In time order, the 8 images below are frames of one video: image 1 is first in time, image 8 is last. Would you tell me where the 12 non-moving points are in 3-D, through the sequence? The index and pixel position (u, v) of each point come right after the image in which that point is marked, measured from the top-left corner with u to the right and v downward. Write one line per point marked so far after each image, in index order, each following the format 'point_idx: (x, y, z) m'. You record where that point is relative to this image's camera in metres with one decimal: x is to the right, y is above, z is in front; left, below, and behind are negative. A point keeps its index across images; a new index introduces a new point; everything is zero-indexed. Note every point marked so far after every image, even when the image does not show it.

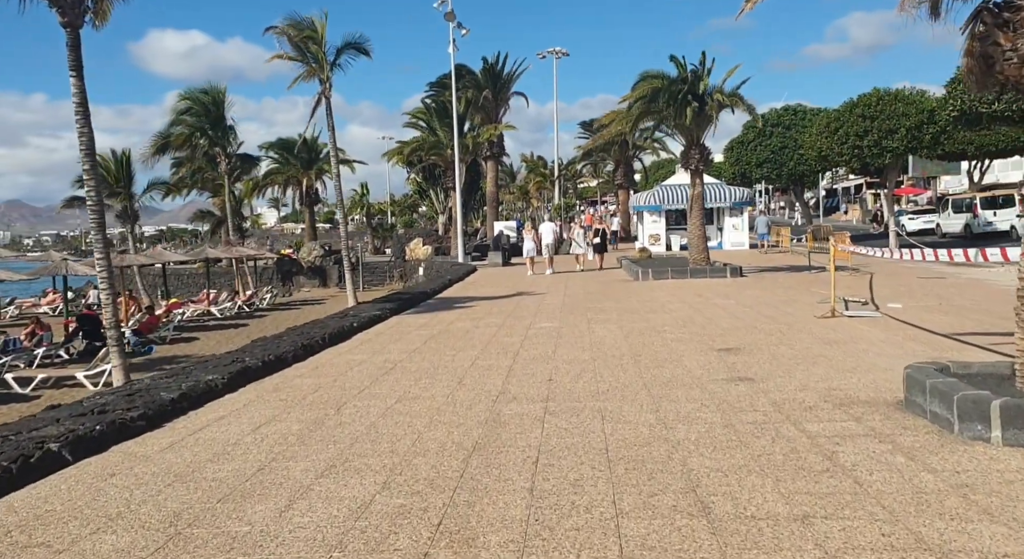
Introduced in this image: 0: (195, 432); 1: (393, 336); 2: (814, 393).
0: (-2.3, -1.1, +6.1) m
1: (-1.7, -0.8, +11.5) m
2: (+2.4, -0.9, +6.5) m
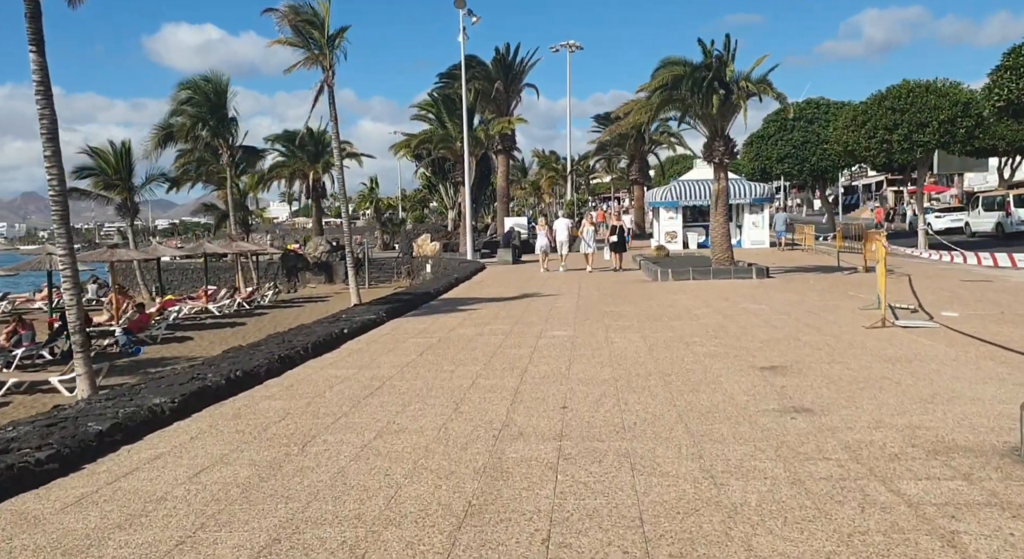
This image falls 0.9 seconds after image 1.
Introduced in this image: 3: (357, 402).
0: (-2.3, -1.2, +4.8) m
1: (-1.6, -0.8, +10.3) m
2: (+2.4, -1.0, +5.2) m
3: (-1.3, -1.0, +6.8) m
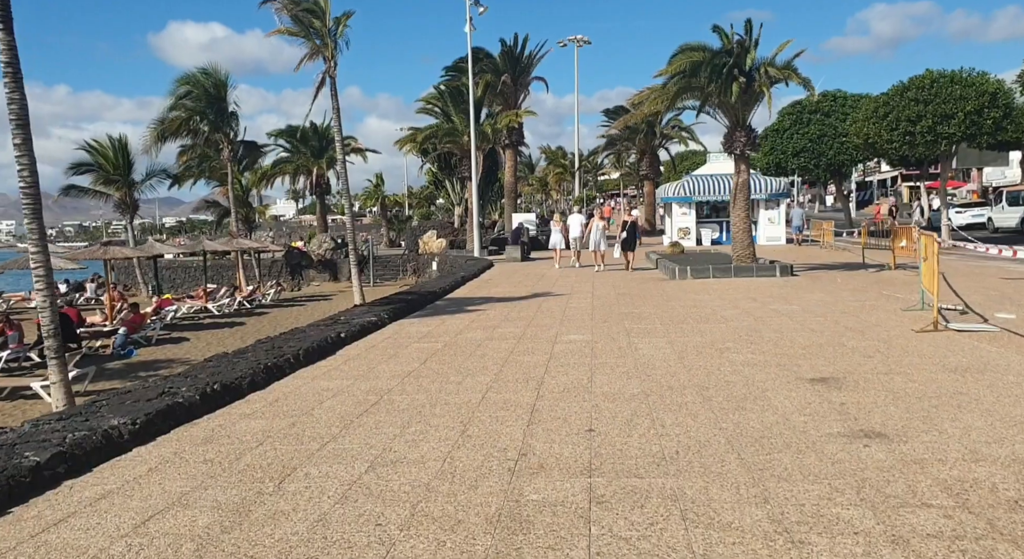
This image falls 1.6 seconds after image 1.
0: (-2.2, -1.2, +3.9) m
1: (-1.4, -0.8, +9.4) m
2: (+2.5, -1.0, +4.2) m
3: (-1.2, -1.0, +5.9) m
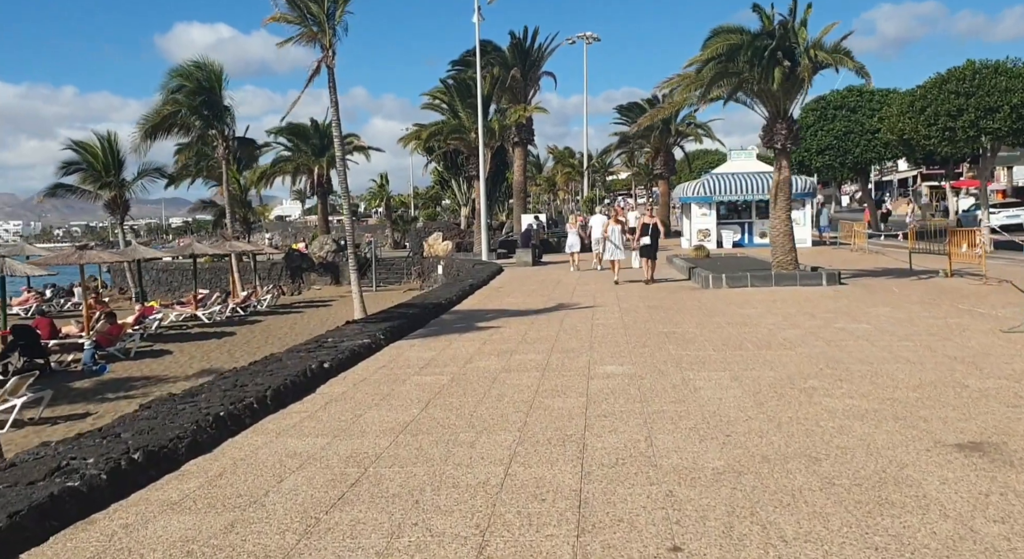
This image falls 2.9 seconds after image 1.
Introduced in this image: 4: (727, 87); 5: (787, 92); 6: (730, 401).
0: (-2.0, -1.3, +2.1) m
1: (-1.2, -1.0, +7.5) m
2: (+2.7, -1.1, +2.4) m
3: (-1.0, -1.2, +4.0) m
4: (+4.1, +3.7, +16.0) m
5: (+5.3, +3.6, +15.9) m
6: (+1.7, -0.9, +6.3) m
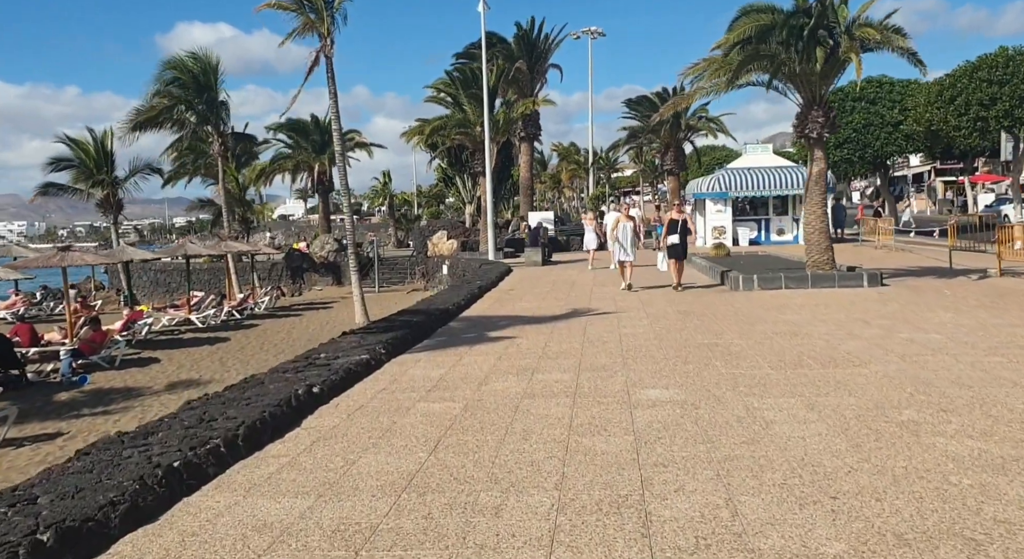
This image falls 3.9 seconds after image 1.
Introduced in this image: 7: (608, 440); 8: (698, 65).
0: (-1.8, -1.4, +0.8) m
1: (-1.0, -1.0, +6.2) m
2: (+2.8, -1.2, +1.1) m
3: (-0.8, -1.3, +2.7) m
4: (+4.4, +3.7, +14.7) m
5: (+5.5, +3.6, +14.6) m
6: (+1.8, -1.0, +5.0) m
7: (+0.6, -1.0, +5.4) m
8: (+3.5, +4.0, +15.3) m
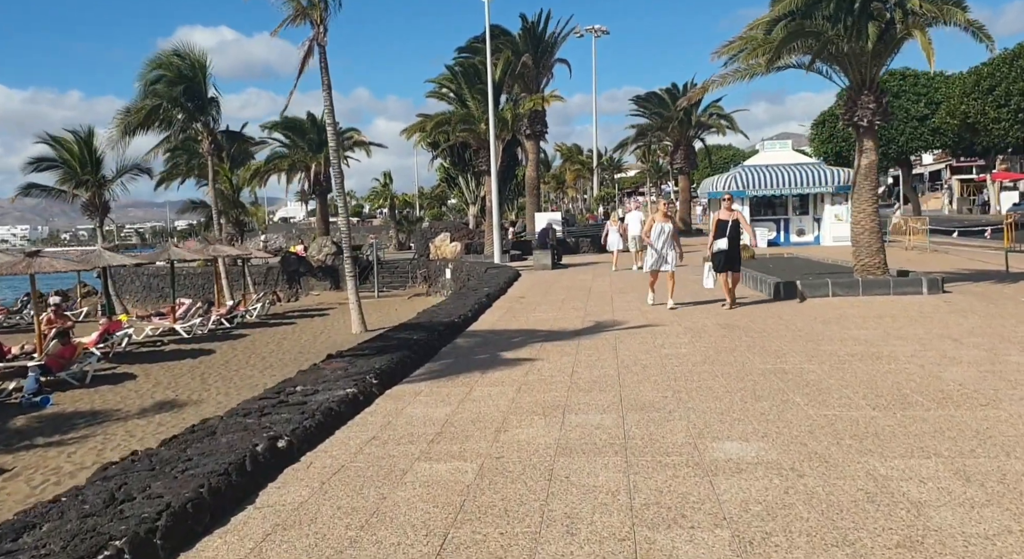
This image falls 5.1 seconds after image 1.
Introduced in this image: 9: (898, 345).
0: (-1.7, -1.5, -0.9) m
1: (-0.8, -1.2, +4.5) m
2: (+3.0, -1.3, -0.6) m
3: (-0.6, -1.4, +1.1) m
4: (+4.5, +3.6, +13.0) m
5: (+5.7, +3.5, +12.9) m
6: (+2.0, -1.1, +3.4) m
7: (+0.8, -1.1, +3.7) m
8: (+3.6, +3.9, +13.6) m
9: (+3.9, -0.7, +8.4) m
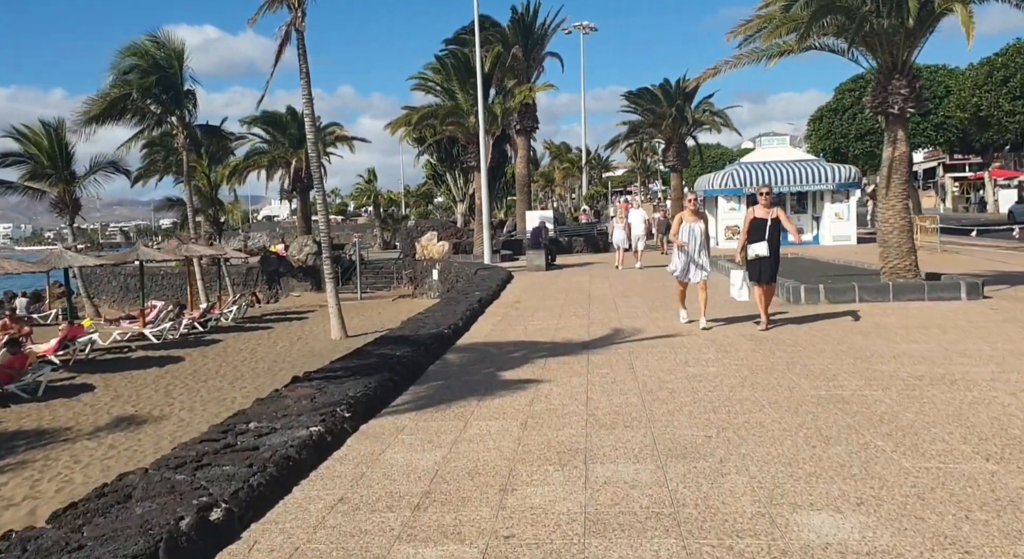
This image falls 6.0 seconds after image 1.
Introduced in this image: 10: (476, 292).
0: (-1.5, -1.6, -2.3) m
1: (-0.8, -1.2, +3.2) m
2: (+3.2, -1.4, -1.9) m
3: (-0.5, -1.4, -0.3) m
4: (+4.5, +3.5, +11.8) m
5: (+5.6, +3.4, +11.6) m
6: (+2.1, -1.2, +2.1) m
7: (+0.9, -1.2, +2.4) m
8: (+3.6, +3.8, +12.4) m
9: (+3.9, -0.7, +7.2) m
10: (-0.6, -0.3, +14.5) m
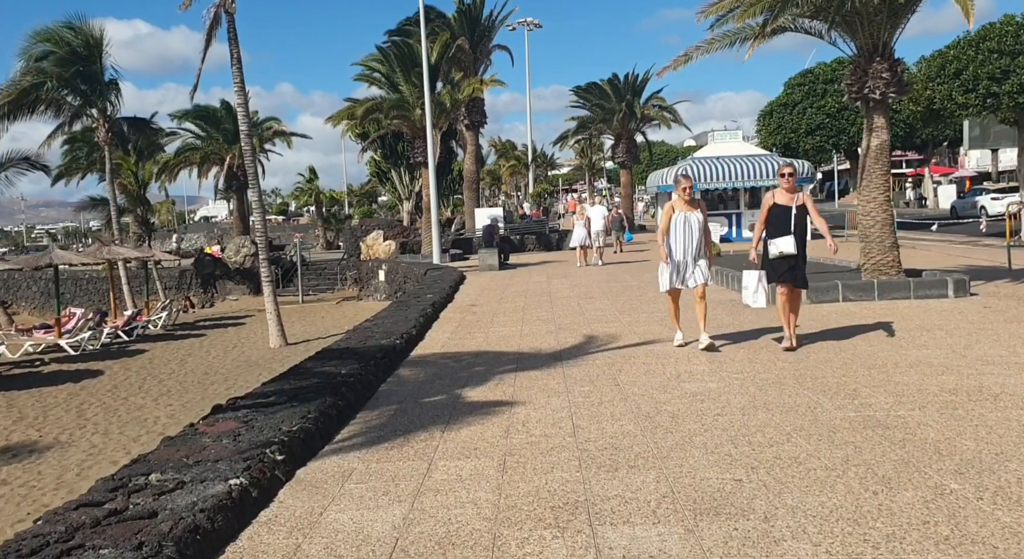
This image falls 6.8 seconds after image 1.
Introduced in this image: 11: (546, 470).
0: (-1.1, -1.7, -3.5) m
1: (-0.7, -1.3, +2.0) m
2: (+3.5, -1.4, -2.8) m
3: (-0.2, -1.5, -1.4) m
4: (+3.9, +3.5, +10.9) m
5: (+5.0, +3.4, +10.8) m
6: (+2.2, -1.2, +1.1) m
7: (+1.0, -1.2, +1.3) m
8: (+2.9, +3.8, +11.4) m
9: (+3.7, -0.7, +6.3) m
10: (-1.4, -0.3, +13.3) m
11: (+0.2, -1.0, +4.6) m
